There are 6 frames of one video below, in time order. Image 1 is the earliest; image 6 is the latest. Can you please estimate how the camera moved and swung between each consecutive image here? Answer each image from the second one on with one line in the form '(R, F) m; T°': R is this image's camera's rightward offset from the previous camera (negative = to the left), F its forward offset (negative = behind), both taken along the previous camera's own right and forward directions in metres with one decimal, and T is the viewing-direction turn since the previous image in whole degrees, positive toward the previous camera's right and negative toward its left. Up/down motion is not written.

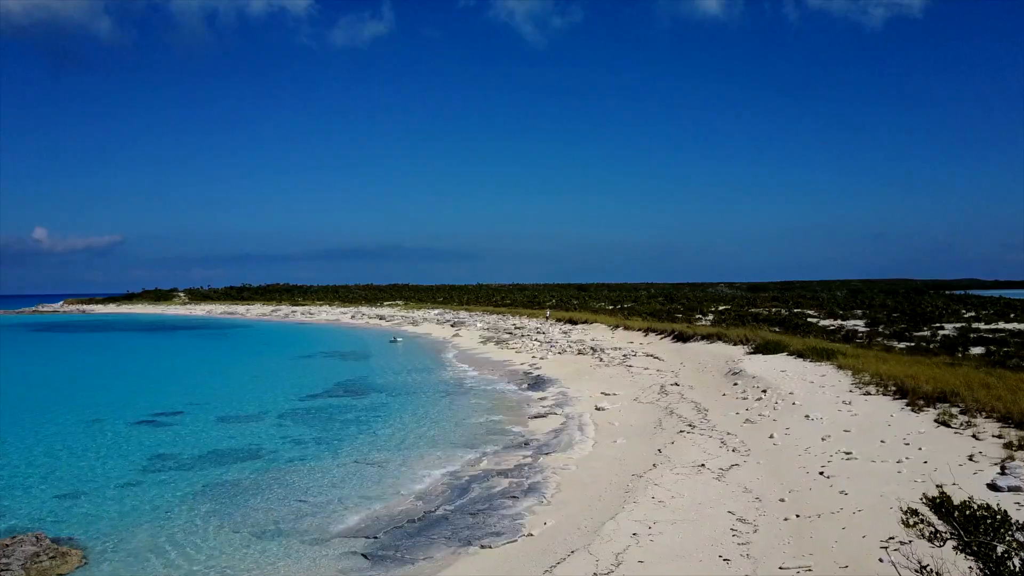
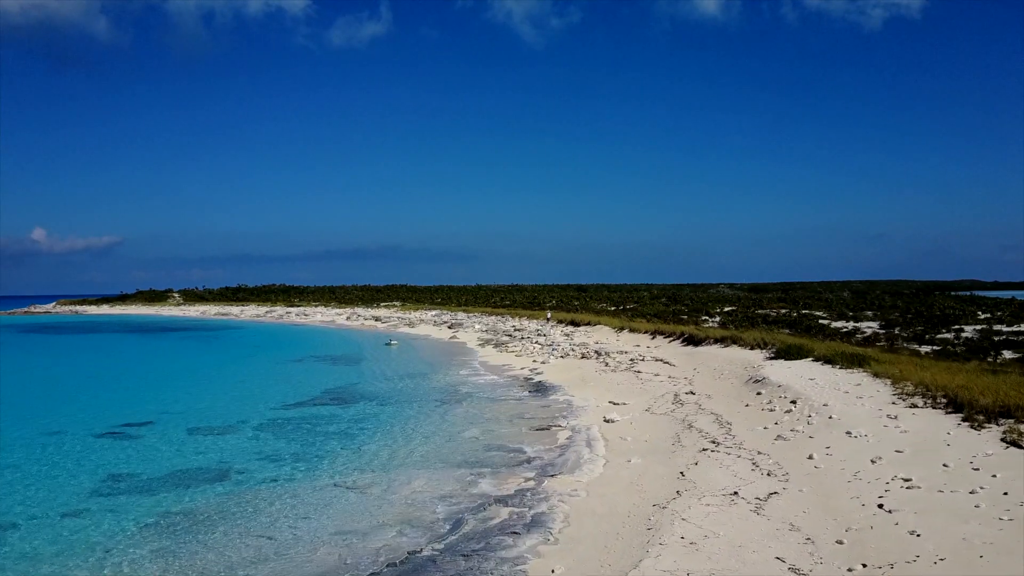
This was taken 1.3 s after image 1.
(0.0, +1.5) m; 0°
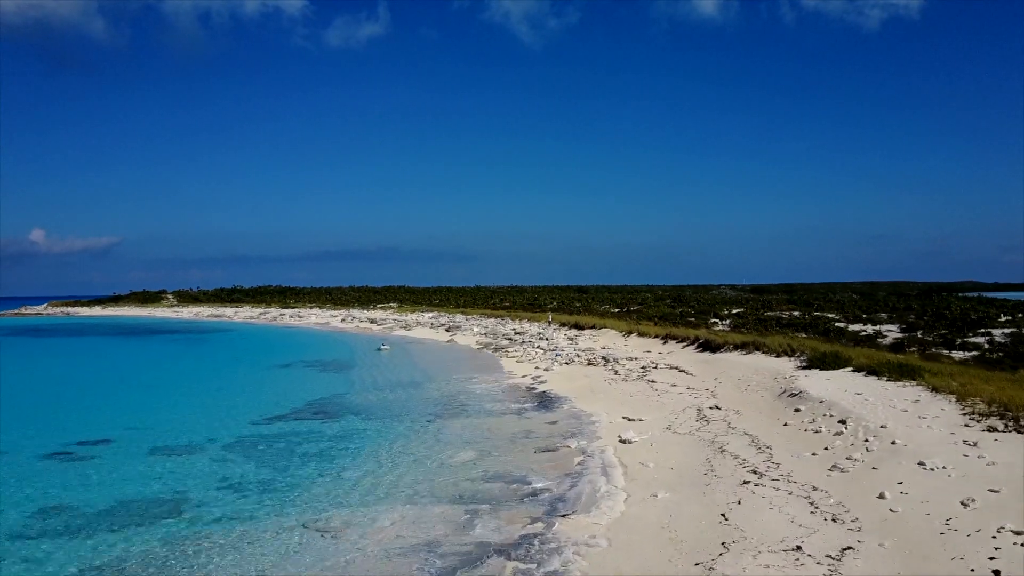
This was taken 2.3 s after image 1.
(-0.1, +1.9) m; 0°
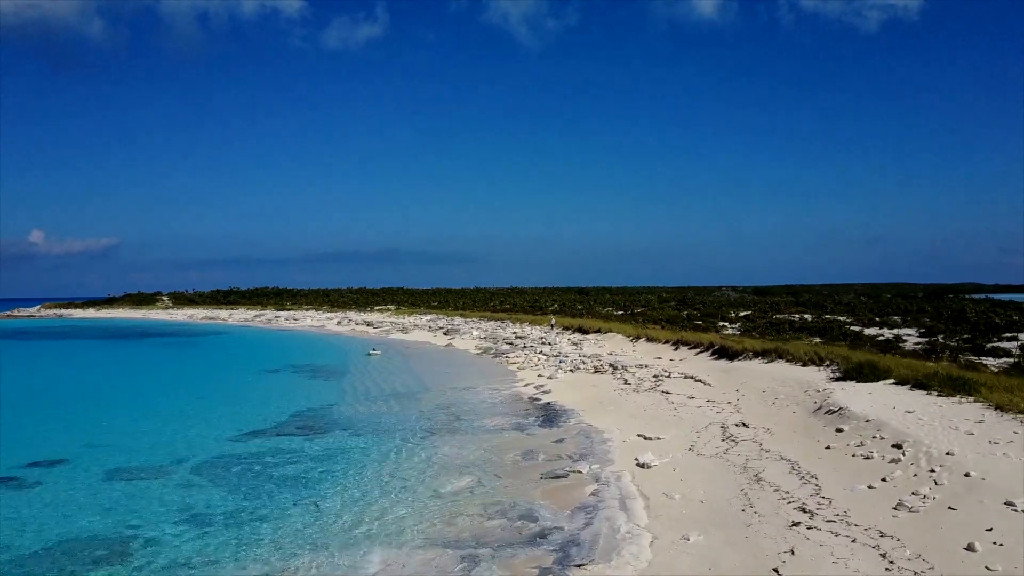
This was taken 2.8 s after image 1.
(-0.1, +1.5) m; 0°
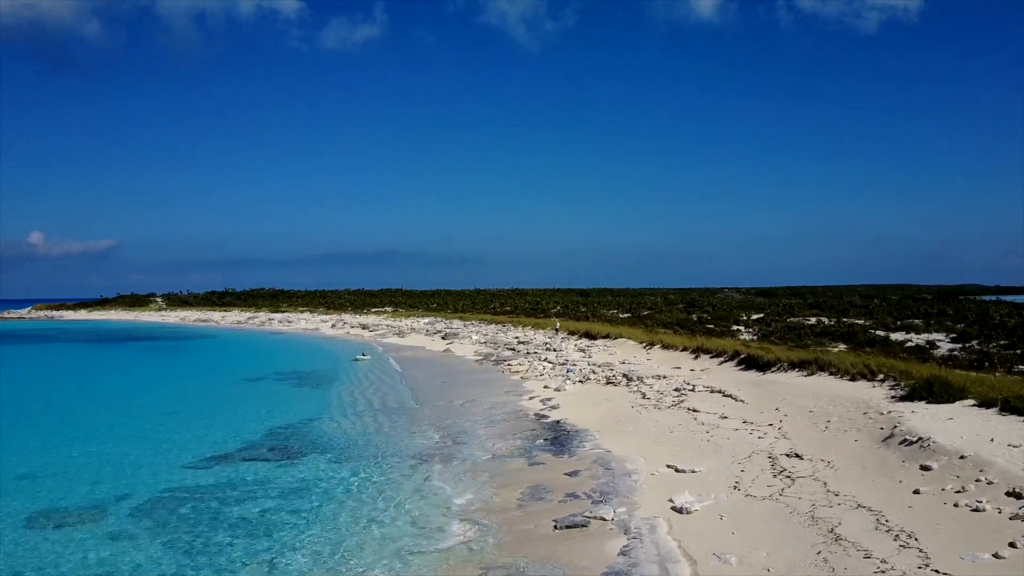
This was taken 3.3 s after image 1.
(-0.1, +2.2) m; 0°
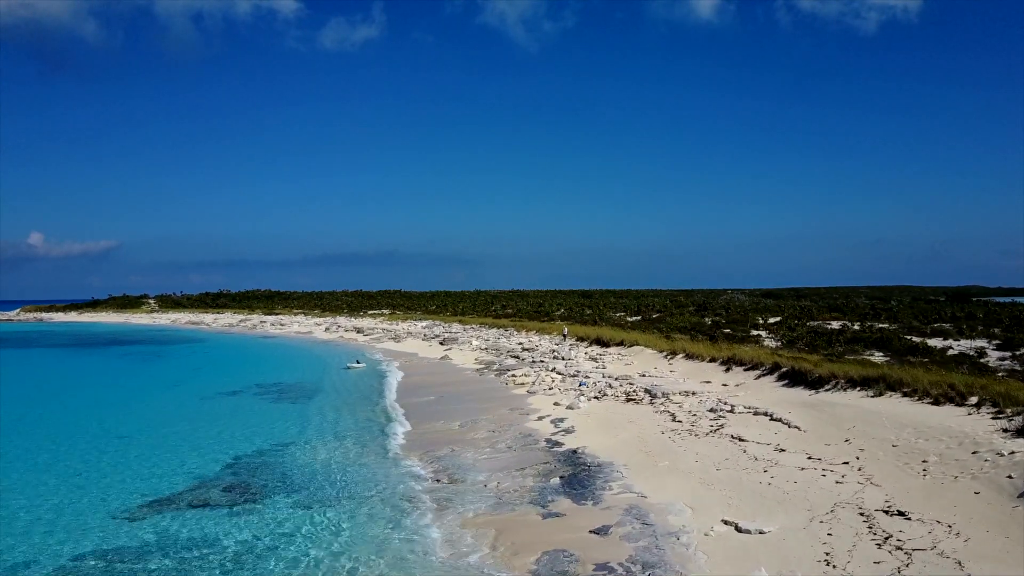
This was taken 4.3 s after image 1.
(-0.2, +2.6) m; 0°
